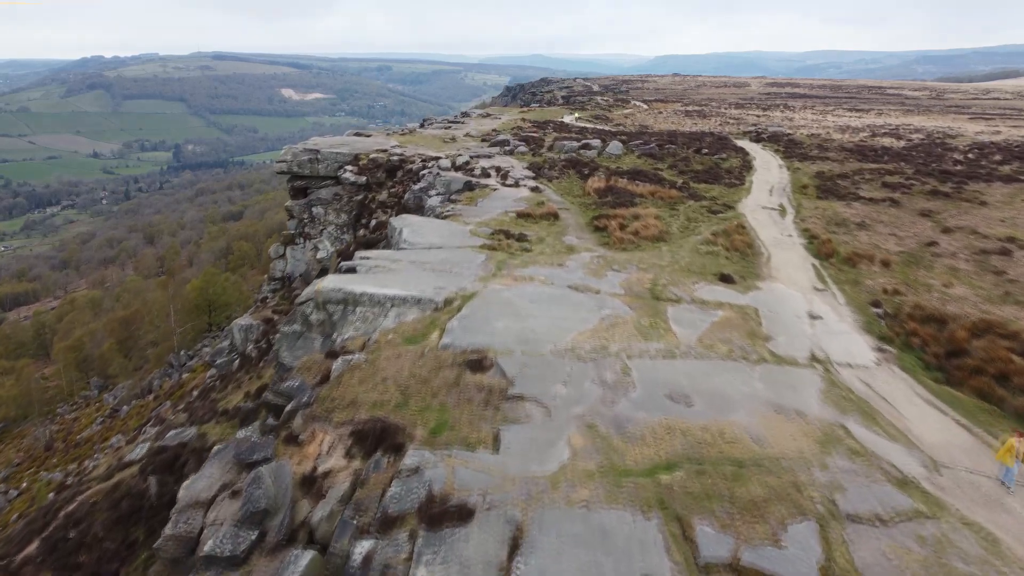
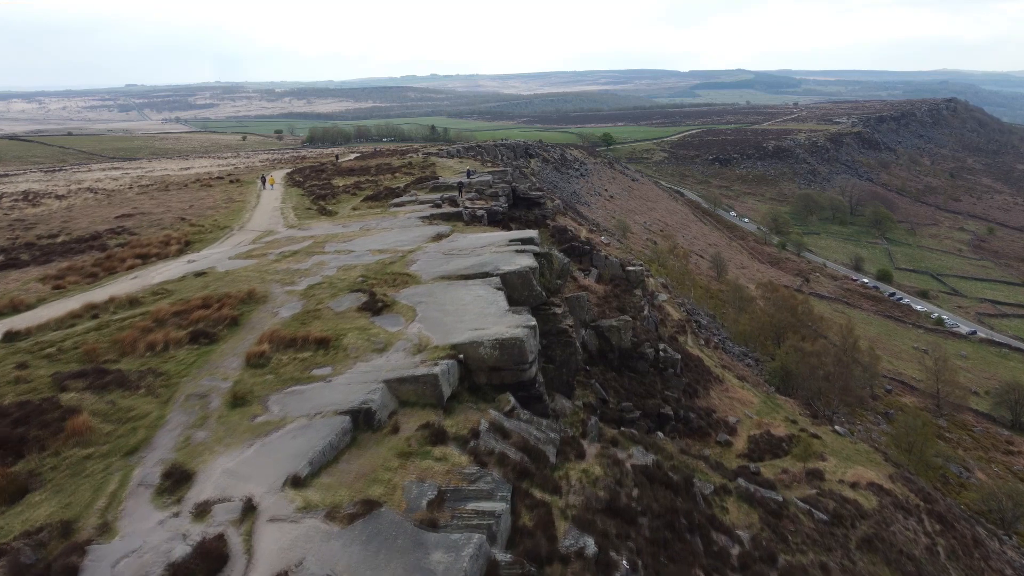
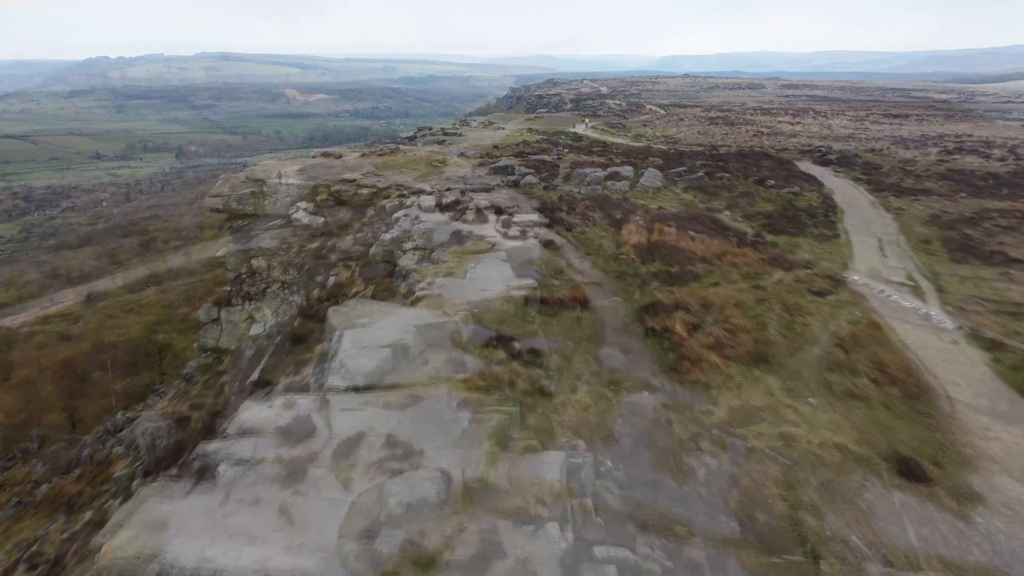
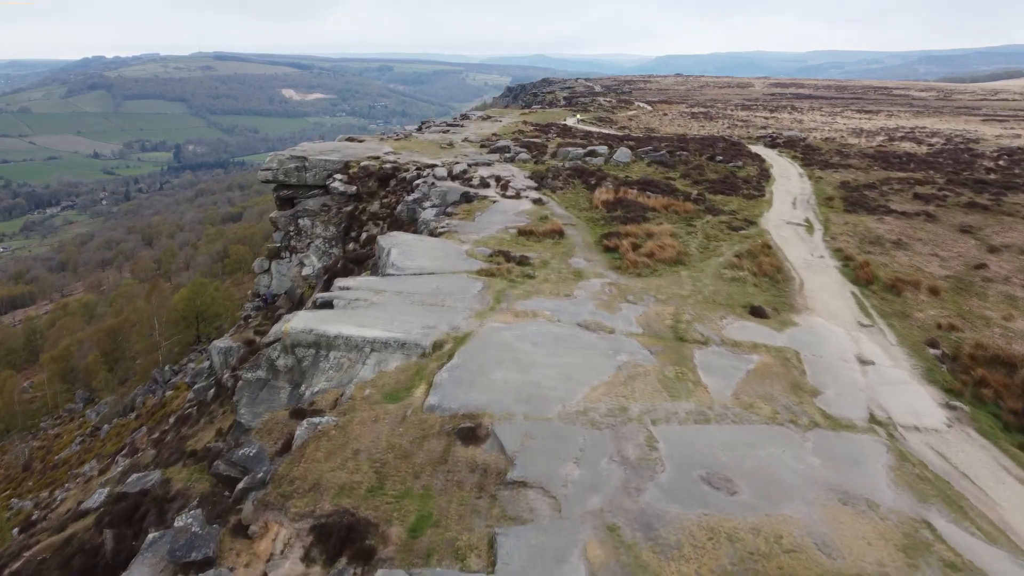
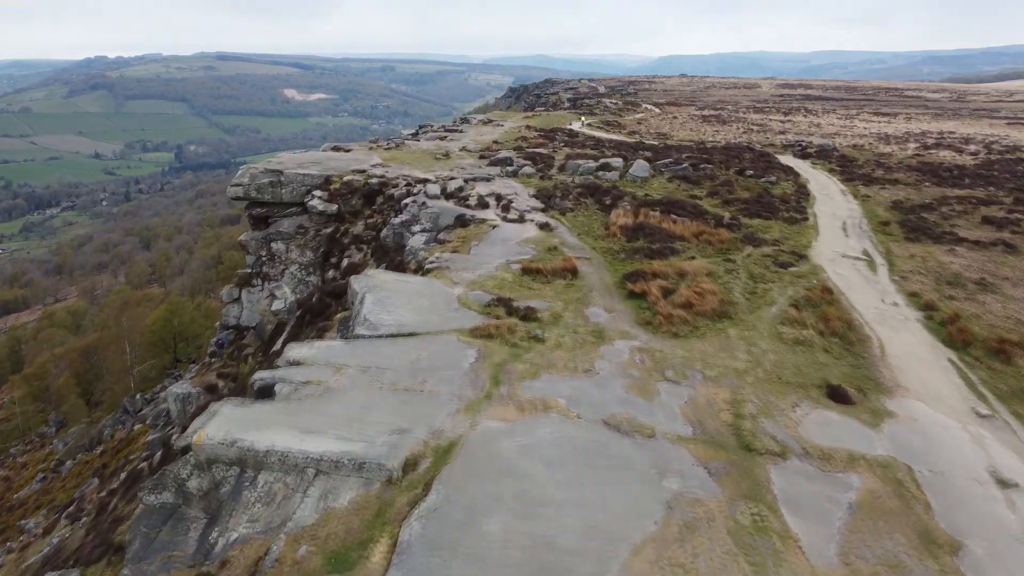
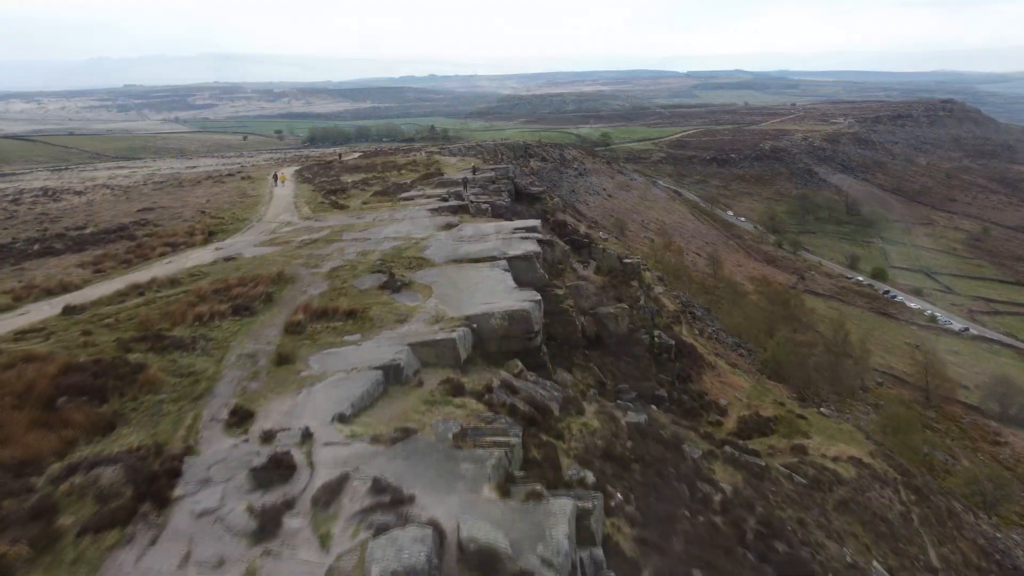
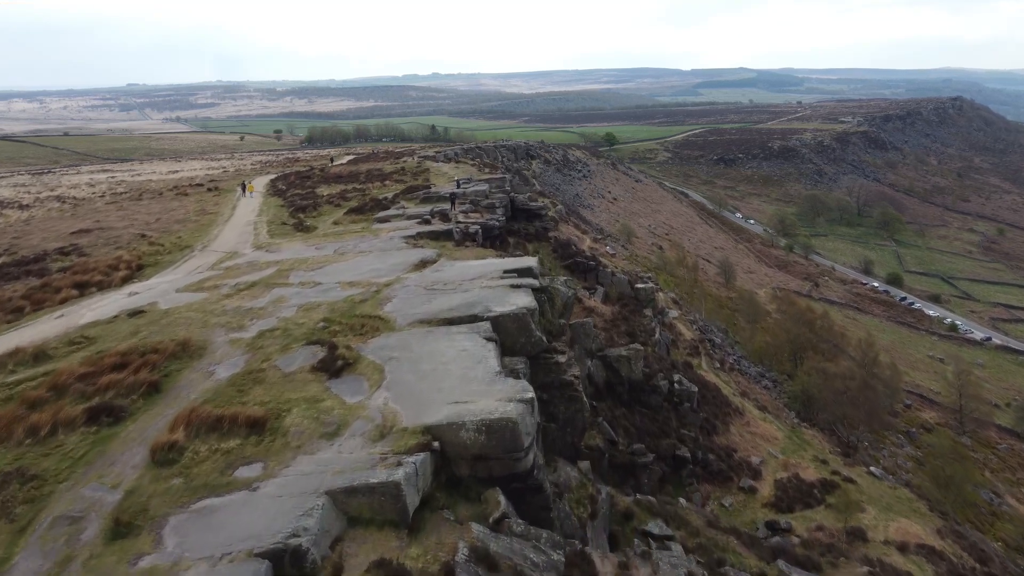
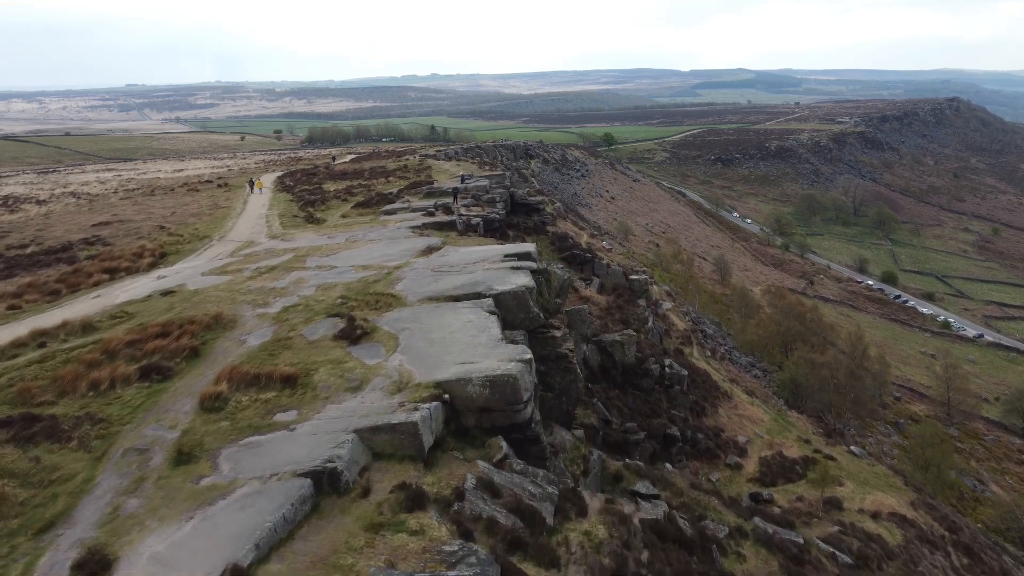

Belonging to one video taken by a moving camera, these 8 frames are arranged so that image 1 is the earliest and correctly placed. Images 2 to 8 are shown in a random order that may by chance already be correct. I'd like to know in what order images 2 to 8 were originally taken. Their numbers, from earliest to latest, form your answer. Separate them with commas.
4, 5, 3, 6, 2, 8, 7
